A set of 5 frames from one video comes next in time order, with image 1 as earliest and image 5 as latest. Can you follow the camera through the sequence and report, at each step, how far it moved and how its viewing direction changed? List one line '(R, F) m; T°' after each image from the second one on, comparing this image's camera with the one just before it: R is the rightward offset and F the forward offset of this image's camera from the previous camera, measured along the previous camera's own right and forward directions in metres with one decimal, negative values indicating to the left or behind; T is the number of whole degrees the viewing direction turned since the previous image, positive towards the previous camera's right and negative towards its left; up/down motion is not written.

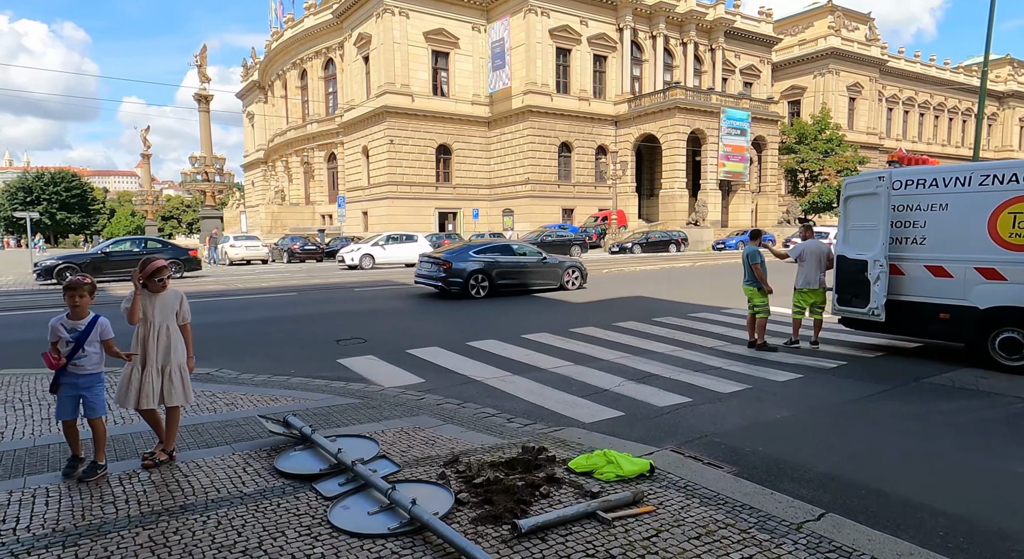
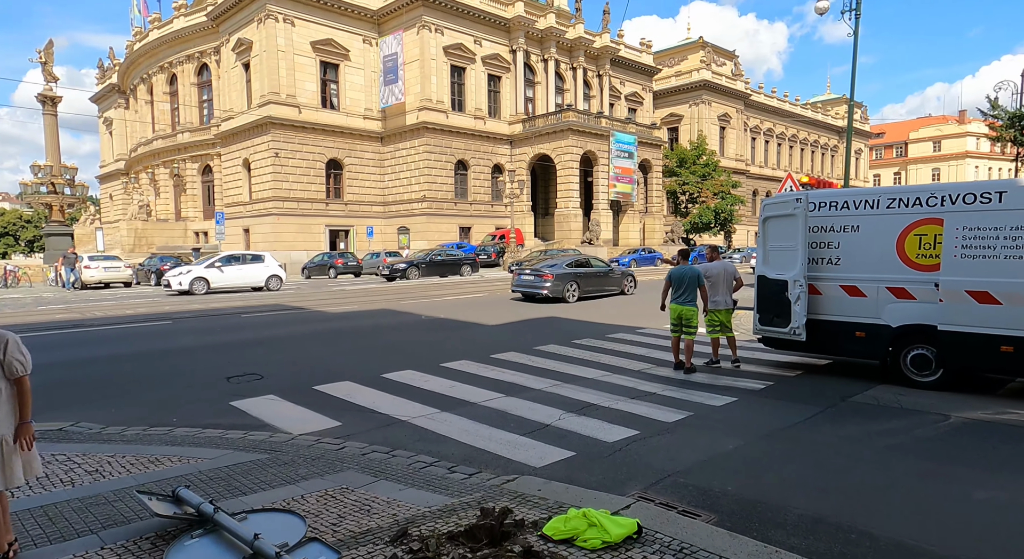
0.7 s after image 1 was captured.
(-0.4, +0.9) m; +9°
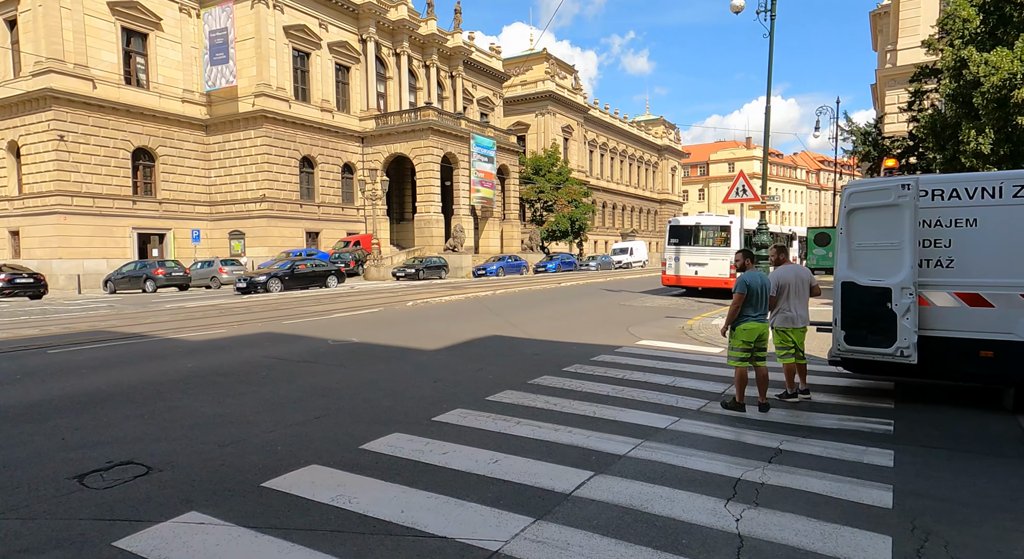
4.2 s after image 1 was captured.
(-2.0, +3.5) m; +15°
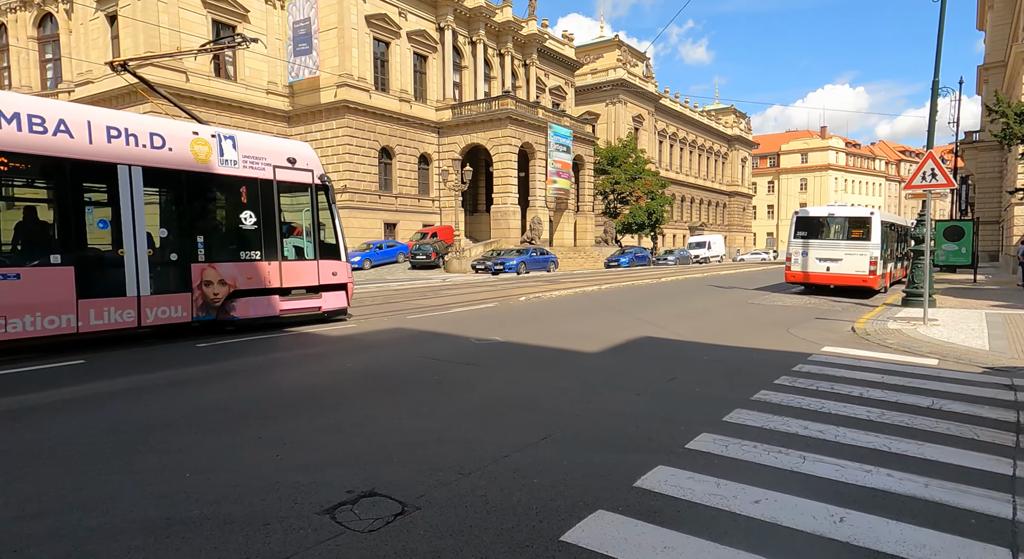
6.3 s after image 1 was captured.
(-1.8, +1.2) m; -4°
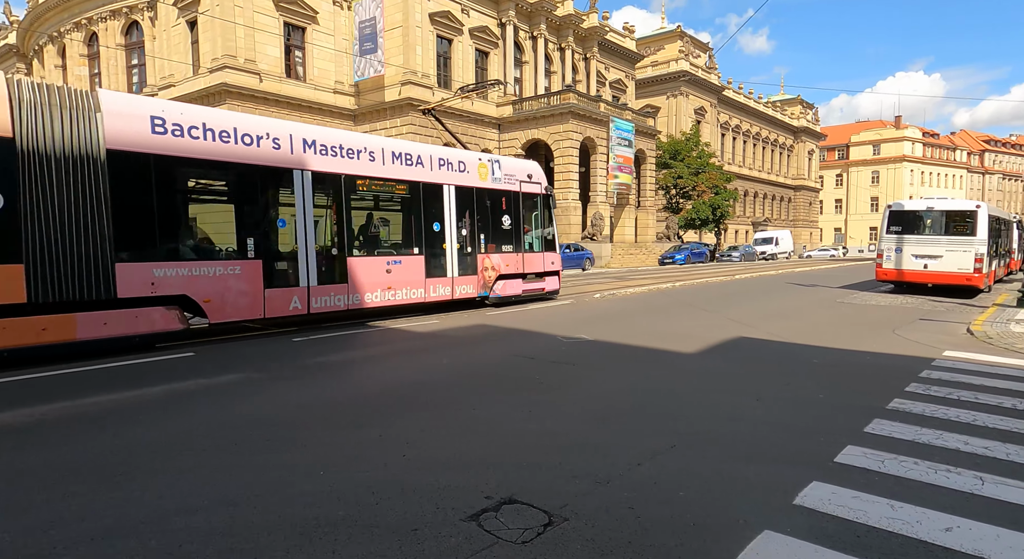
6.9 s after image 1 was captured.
(-0.6, +0.4) m; -4°
